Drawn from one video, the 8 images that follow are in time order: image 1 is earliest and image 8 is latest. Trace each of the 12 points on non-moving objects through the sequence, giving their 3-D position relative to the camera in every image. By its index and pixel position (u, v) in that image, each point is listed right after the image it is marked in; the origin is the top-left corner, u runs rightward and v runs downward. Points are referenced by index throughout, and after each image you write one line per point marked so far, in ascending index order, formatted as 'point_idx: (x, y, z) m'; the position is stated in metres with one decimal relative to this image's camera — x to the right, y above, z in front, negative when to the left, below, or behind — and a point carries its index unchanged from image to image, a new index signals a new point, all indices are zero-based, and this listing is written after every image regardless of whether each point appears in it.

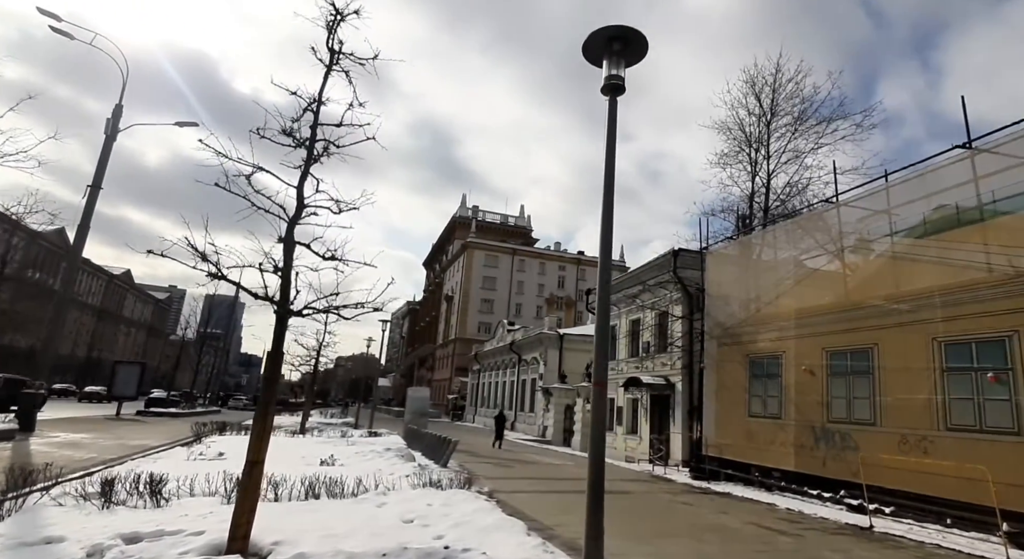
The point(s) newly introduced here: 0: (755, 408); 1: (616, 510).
0: (+6.5, -3.4, +15.3) m
1: (+2.0, -4.5, +11.3) m
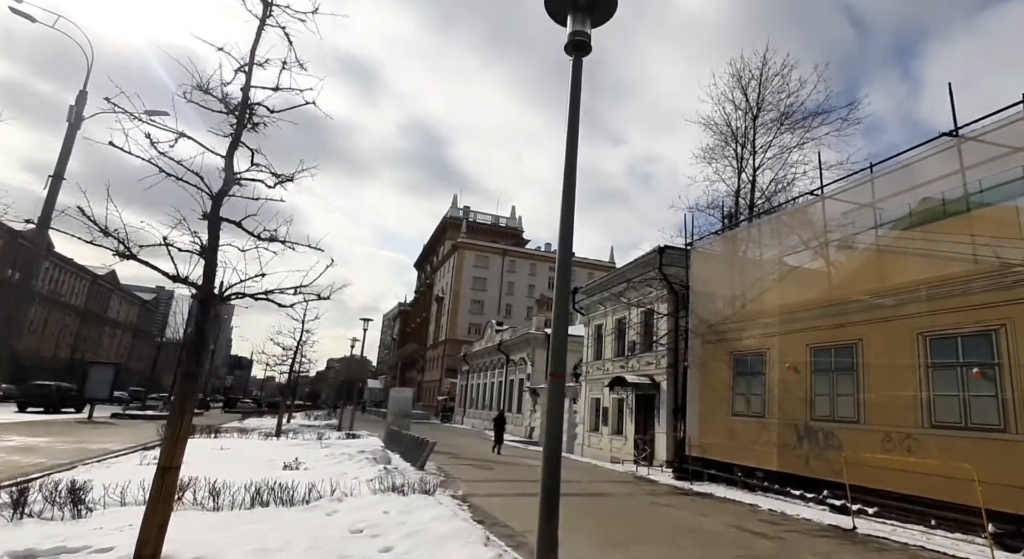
0: (+5.9, -3.3, +15.0) m
1: (+1.5, -4.4, +10.9) m
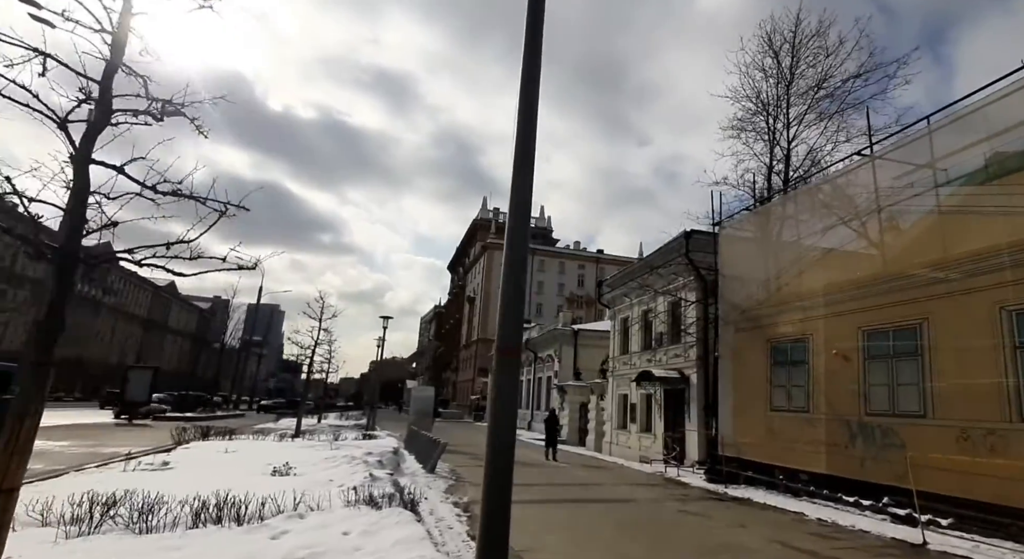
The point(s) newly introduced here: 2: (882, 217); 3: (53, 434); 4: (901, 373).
0: (+6.3, -2.8, +13.4) m
1: (+1.6, -4.1, +9.5) m
2: (+7.1, +1.2, +11.0) m
3: (-15.9, -5.4, +19.8) m
4: (+6.9, -1.7, +10.2) m
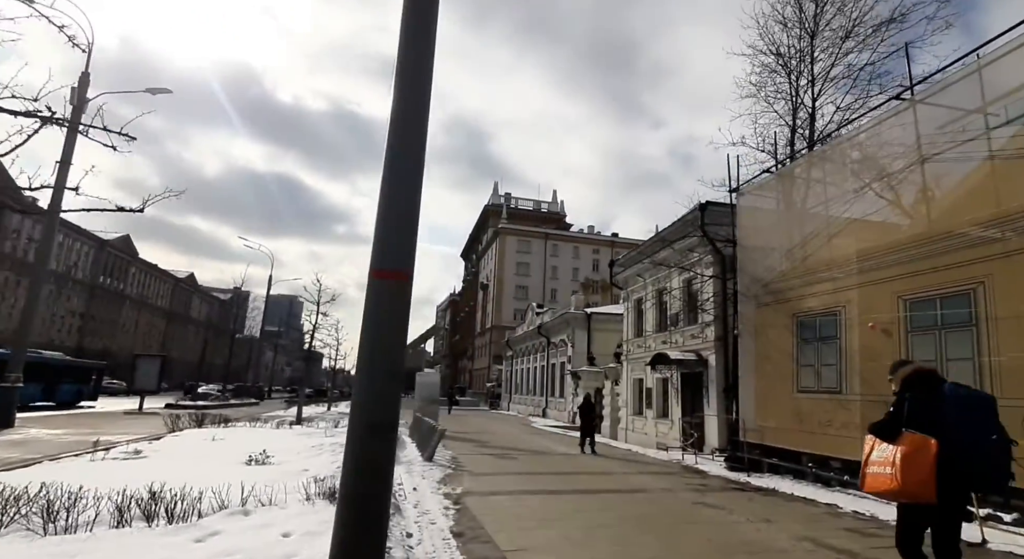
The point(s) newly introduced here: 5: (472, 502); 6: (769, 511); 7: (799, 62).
0: (+6.3, -2.2, +12.2) m
1: (+1.6, -3.5, +8.5) m
2: (+7.0, +1.8, +9.7) m
3: (-15.7, -4.8, +19.3) m
4: (+6.9, -1.1, +9.0) m
5: (-0.6, -3.6, +9.1) m
6: (+4.1, -3.7, +9.1) m
7: (+8.2, +6.0, +16.1) m
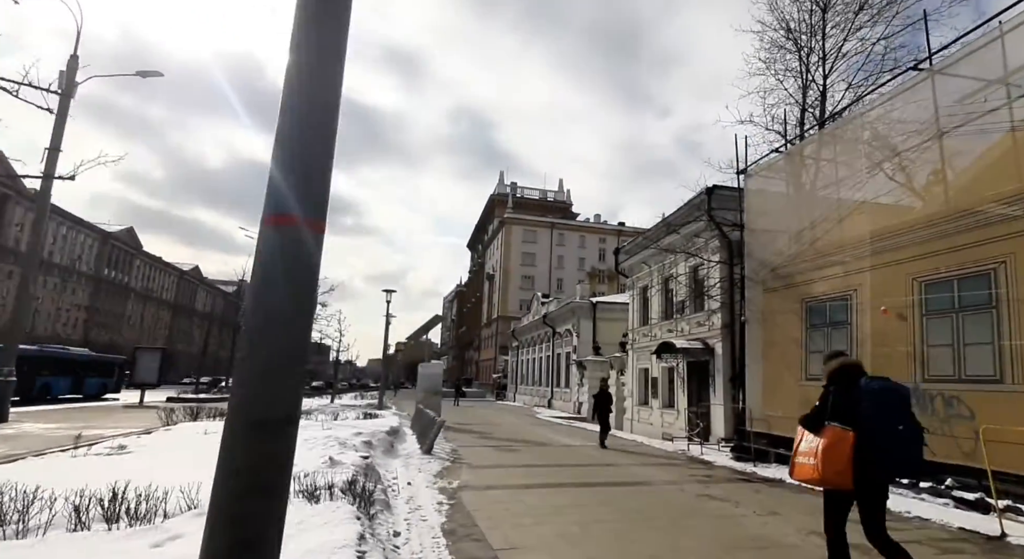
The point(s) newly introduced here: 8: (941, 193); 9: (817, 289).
0: (+6.2, -1.8, +11.8) m
1: (+1.5, -3.3, +8.2) m
2: (+6.9, +2.1, +9.2) m
3: (-15.6, -4.6, +19.2) m
4: (+6.8, -0.8, +8.5) m
5: (-0.7, -3.3, +8.8) m
6: (+4.0, -3.4, +8.7) m
7: (+8.1, +6.5, +15.5) m
8: (+6.8, +1.4, +9.1) m
9: (+6.4, -0.2, +12.0) m
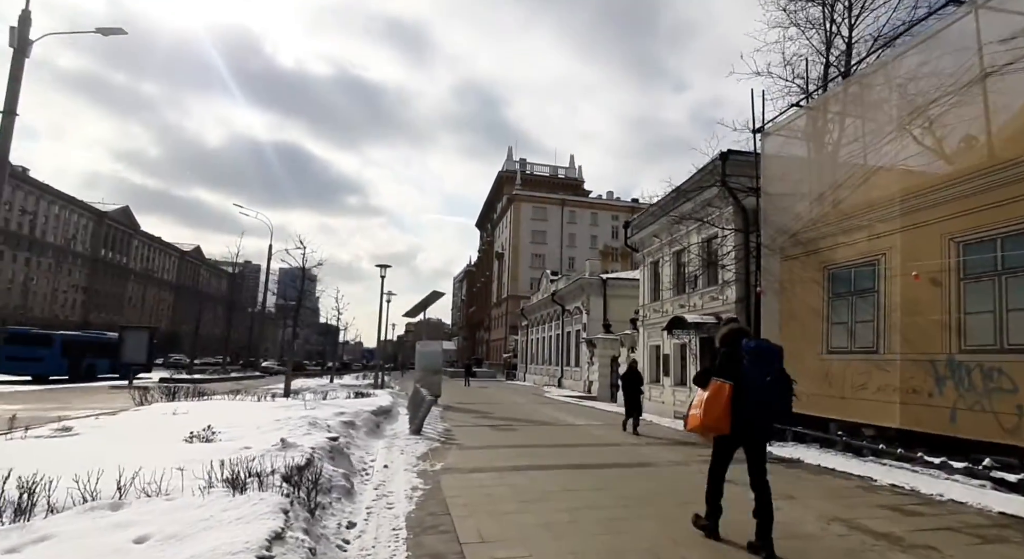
0: (+6.1, -1.1, +10.7) m
1: (+1.3, -2.8, +7.2) m
2: (+6.7, +2.7, +8.0) m
3: (-15.6, -3.8, +18.6) m
4: (+6.5, -0.2, +7.4) m
5: (-0.9, -2.8, +7.9) m
6: (+3.8, -2.8, +7.8) m
7: (+7.9, +7.3, +14.2) m
8: (+6.6, +2.0, +7.9) m
9: (+6.2, +0.5, +10.8) m
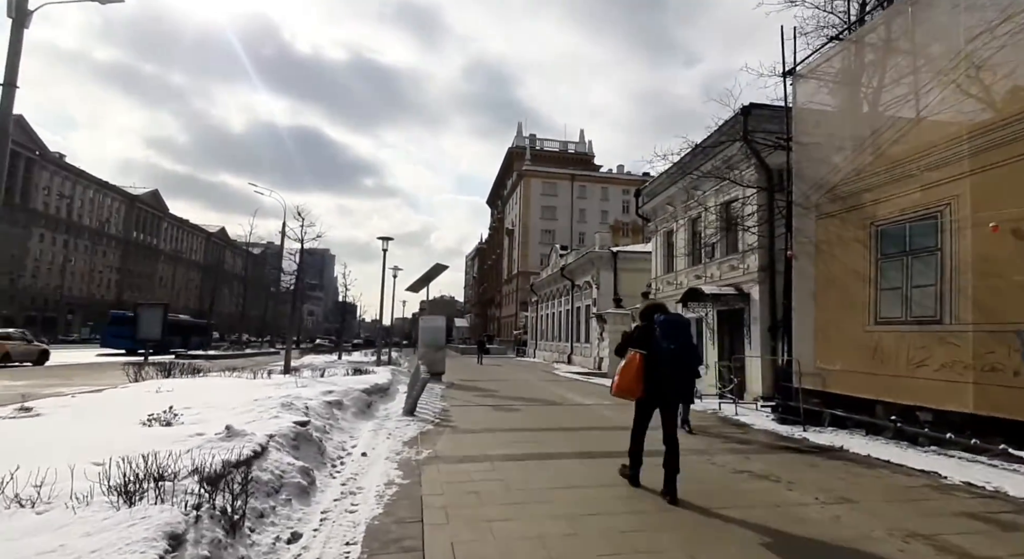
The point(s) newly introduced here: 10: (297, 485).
0: (+6.1, -0.5, +9.4) m
1: (+1.2, -2.3, +6.1) m
2: (+6.6, +3.3, +6.5) m
3: (-15.4, -3.0, +17.8) m
4: (+6.5, +0.3, +6.0) m
5: (-0.9, -2.3, +6.8) m
6: (+3.8, -2.3, +6.6) m
7: (+8.0, +8.1, +12.5) m
8: (+6.5, +2.5, +6.5) m
9: (+6.2, +1.1, +9.4) m
10: (-1.9, -1.9, +5.1) m
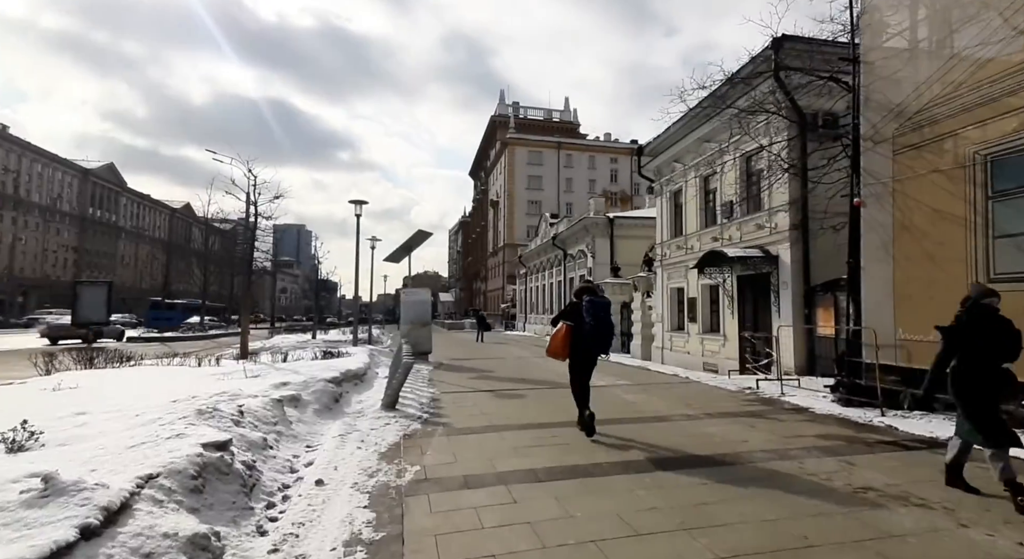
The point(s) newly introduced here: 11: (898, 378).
0: (+6.2, +0.2, +7.2) m
1: (+1.5, -1.8, +3.9) m
2: (+6.7, +3.8, +4.2) m
3: (-15.5, -2.3, +15.2) m
4: (+6.7, +0.9, +3.9) m
5: (-0.7, -1.9, +4.5) m
6: (+4.0, -1.8, +4.4) m
7: (+7.8, +8.9, +10.0) m
8: (+6.7, +3.1, +4.2) m
9: (+6.3, +1.8, +7.2) m
10: (-1.7, -1.5, +2.8) m
11: (+5.9, -1.5, +8.7) m
